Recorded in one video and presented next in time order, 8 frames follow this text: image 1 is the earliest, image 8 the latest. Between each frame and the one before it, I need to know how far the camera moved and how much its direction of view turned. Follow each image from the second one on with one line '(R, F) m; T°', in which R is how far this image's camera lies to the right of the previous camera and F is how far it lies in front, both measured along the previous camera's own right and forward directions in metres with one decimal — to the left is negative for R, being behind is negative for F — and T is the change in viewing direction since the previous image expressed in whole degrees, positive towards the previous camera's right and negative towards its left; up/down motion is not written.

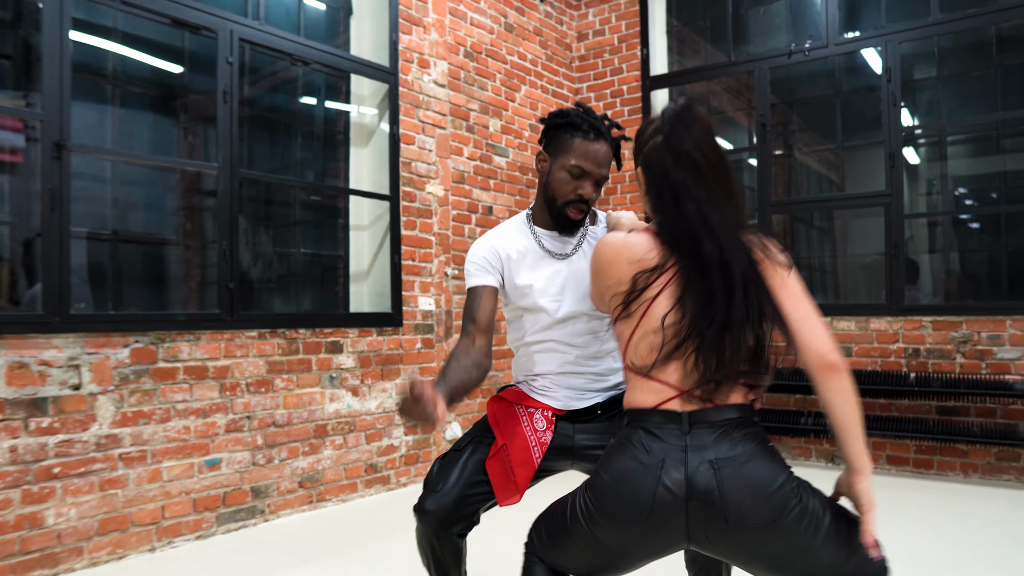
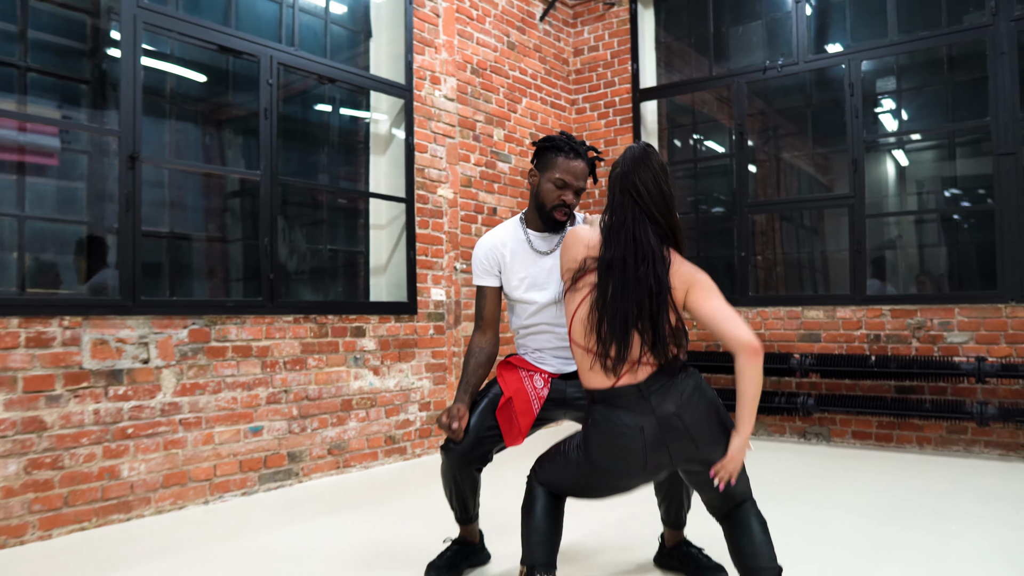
(0.0, -0.4) m; 0°
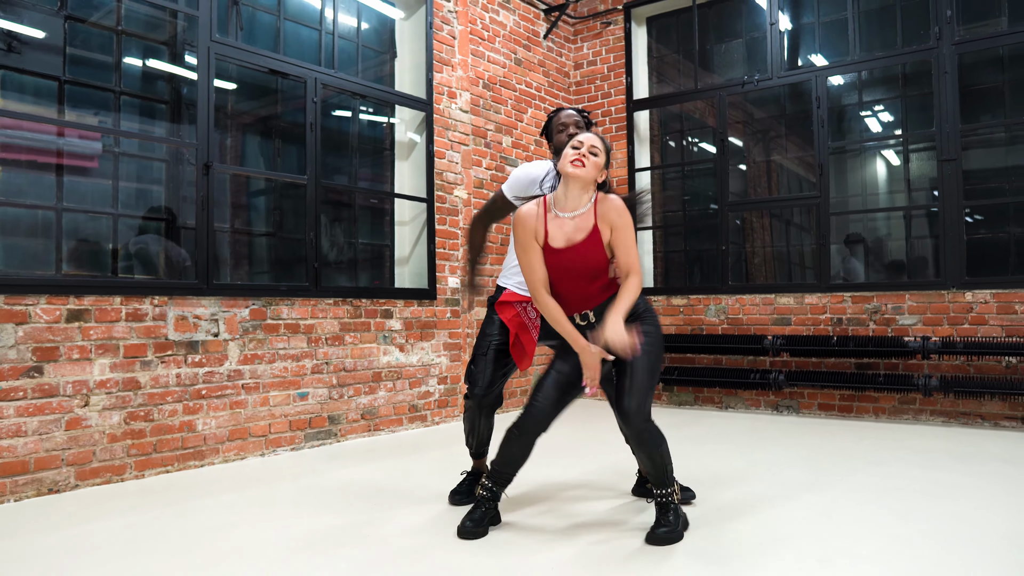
(0.0, -0.5) m; 0°
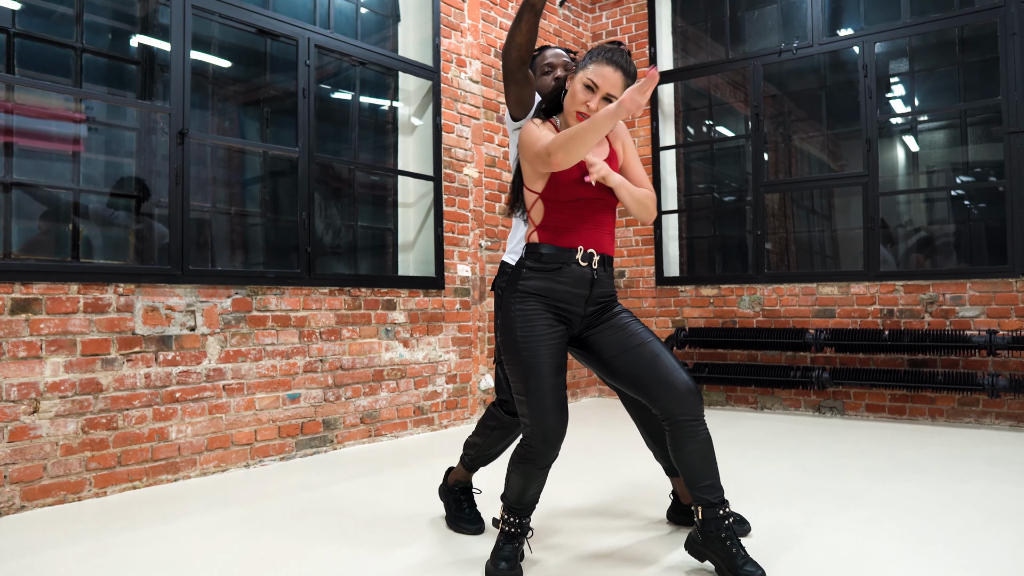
(0.0, +0.4) m; 0°
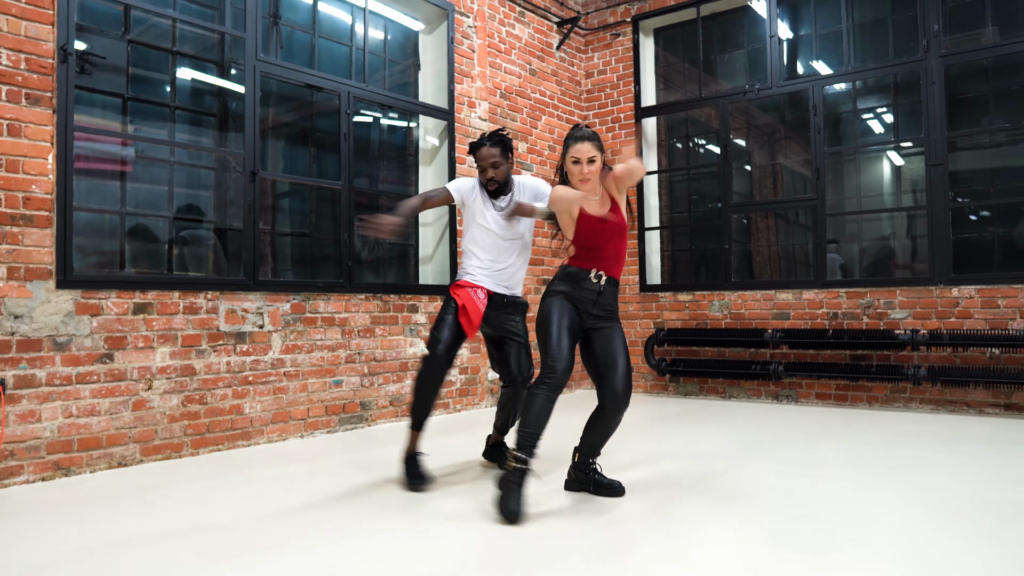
(0.0, -0.7) m; 0°
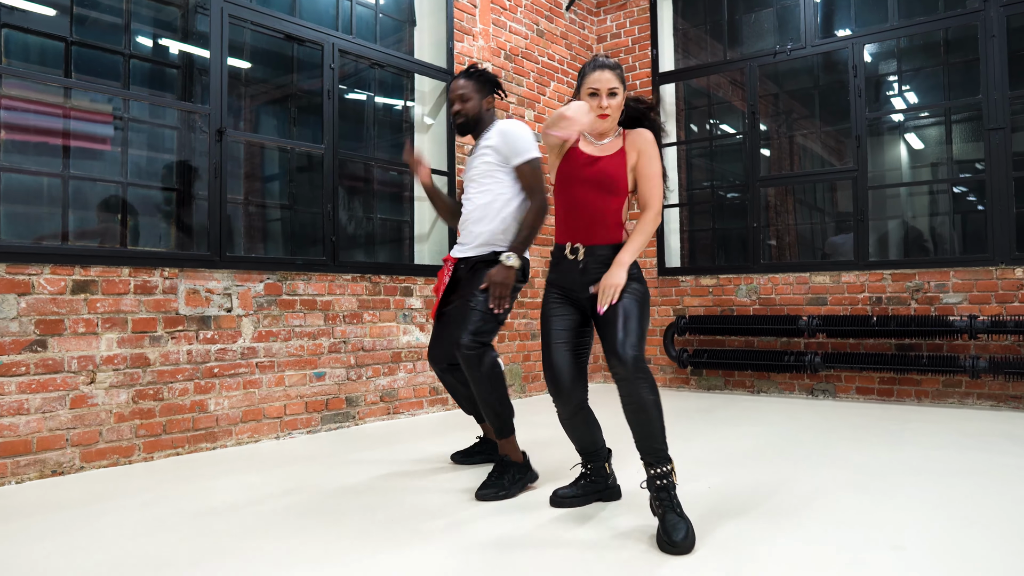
(0.0, +0.5) m; 0°
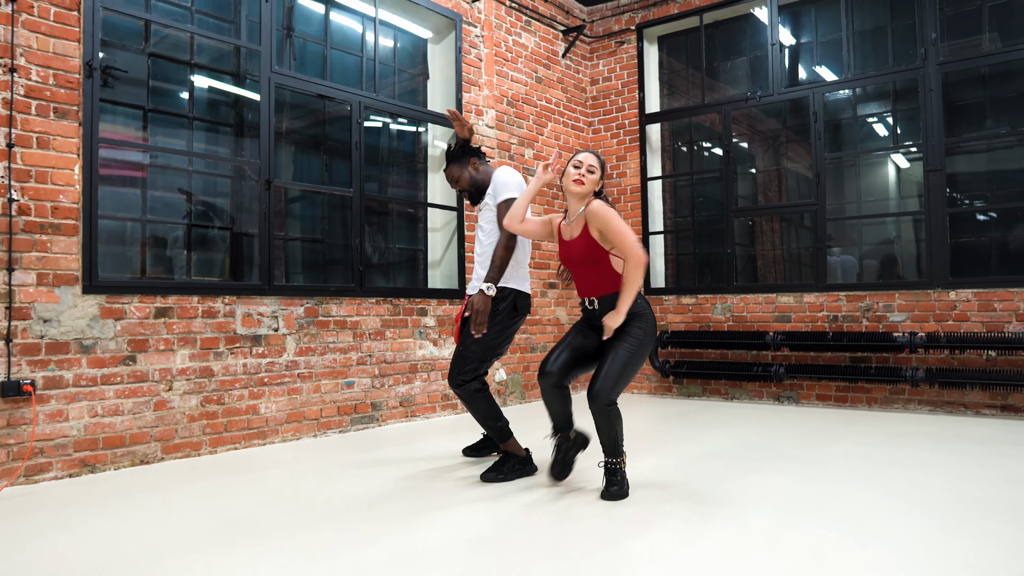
(0.0, -0.6) m; 0°
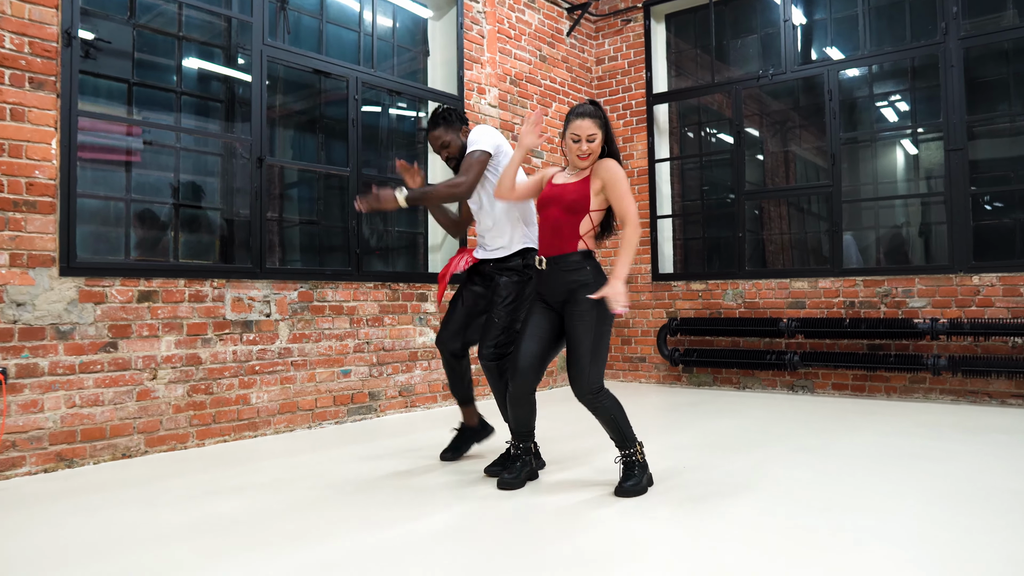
(0.0, +0.2) m; 0°
